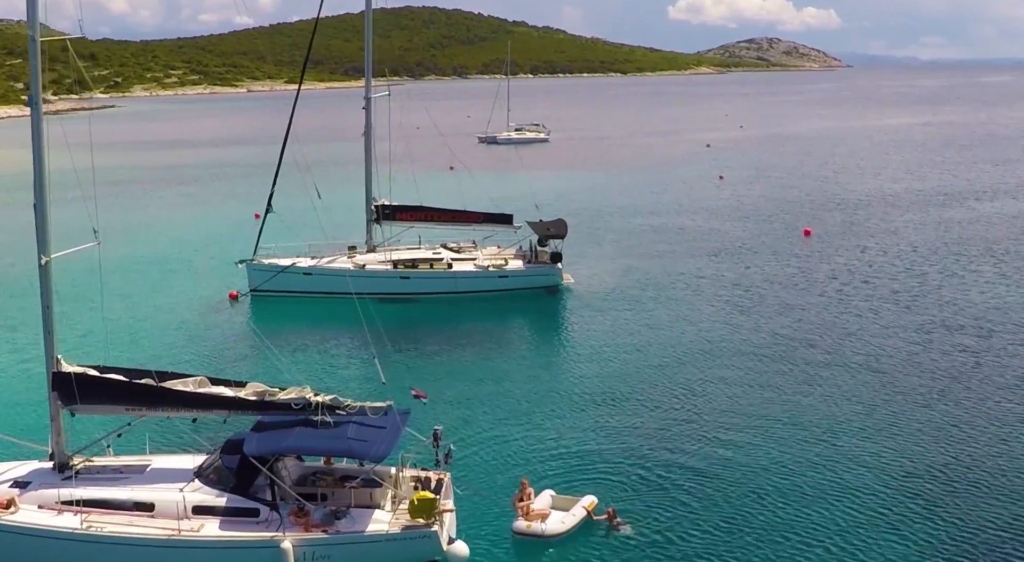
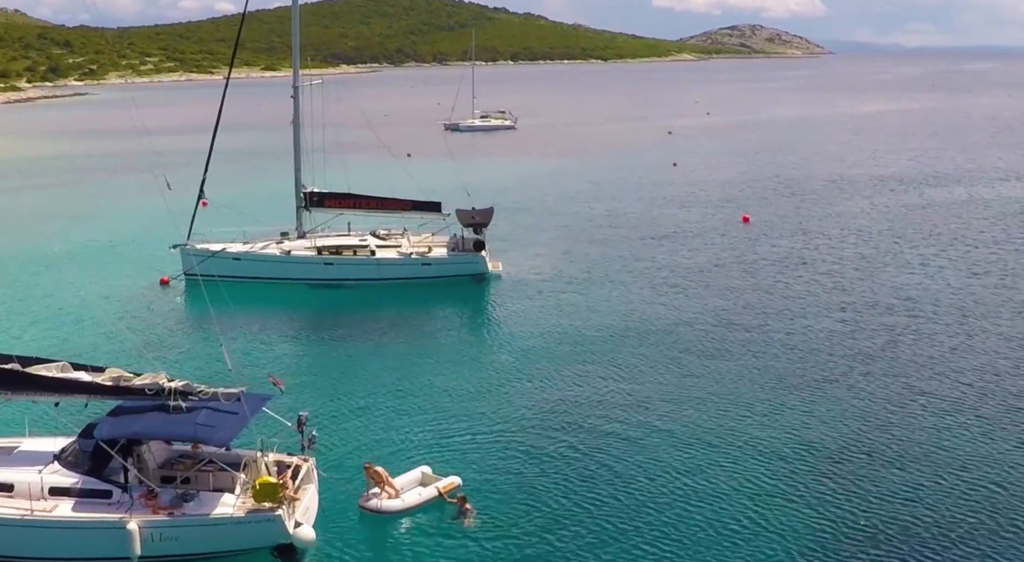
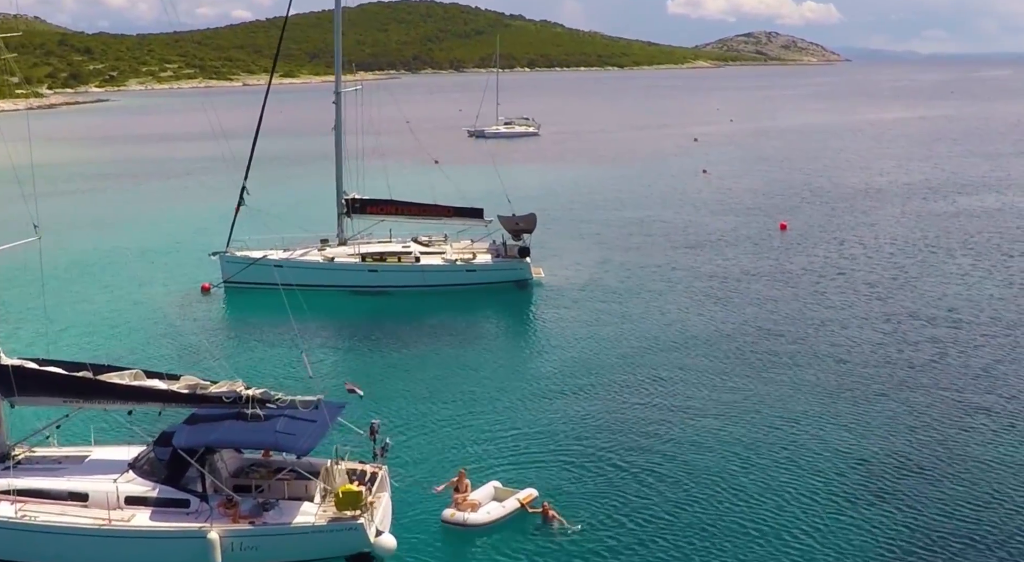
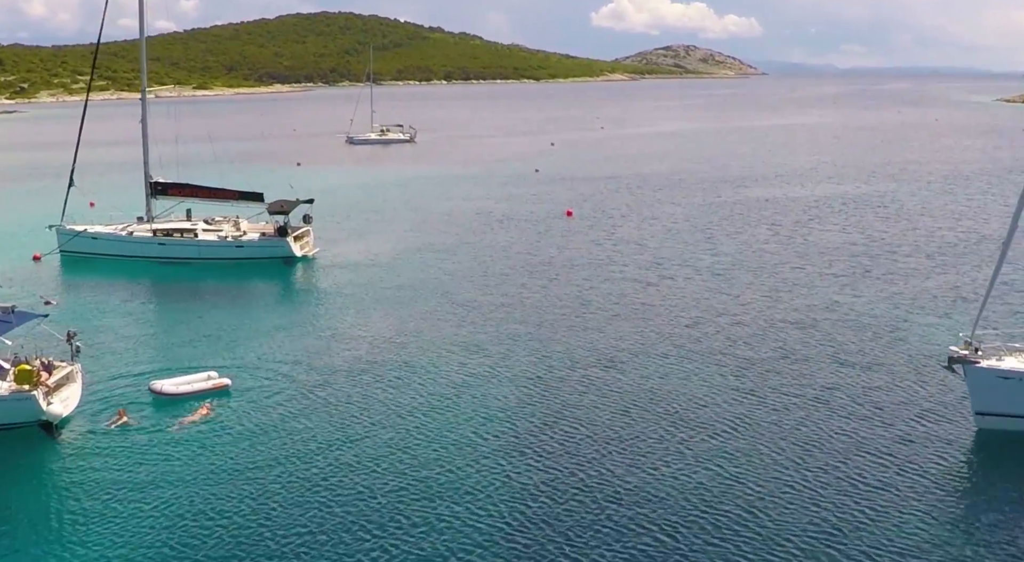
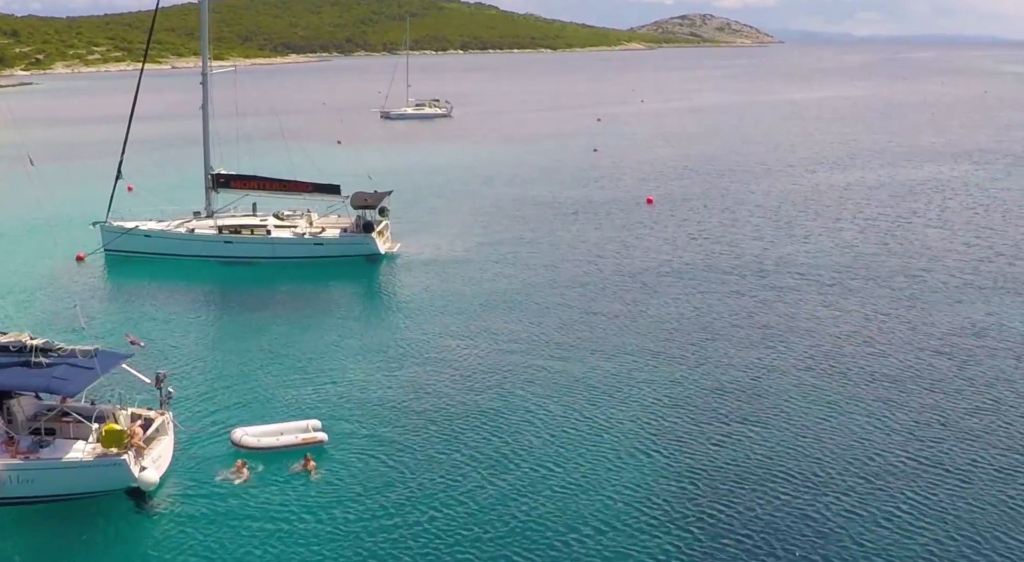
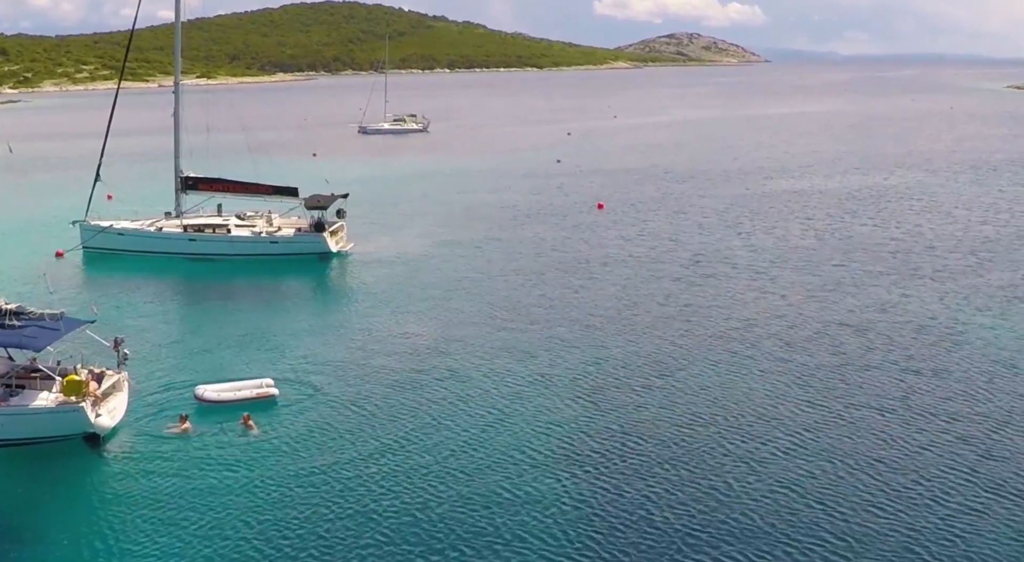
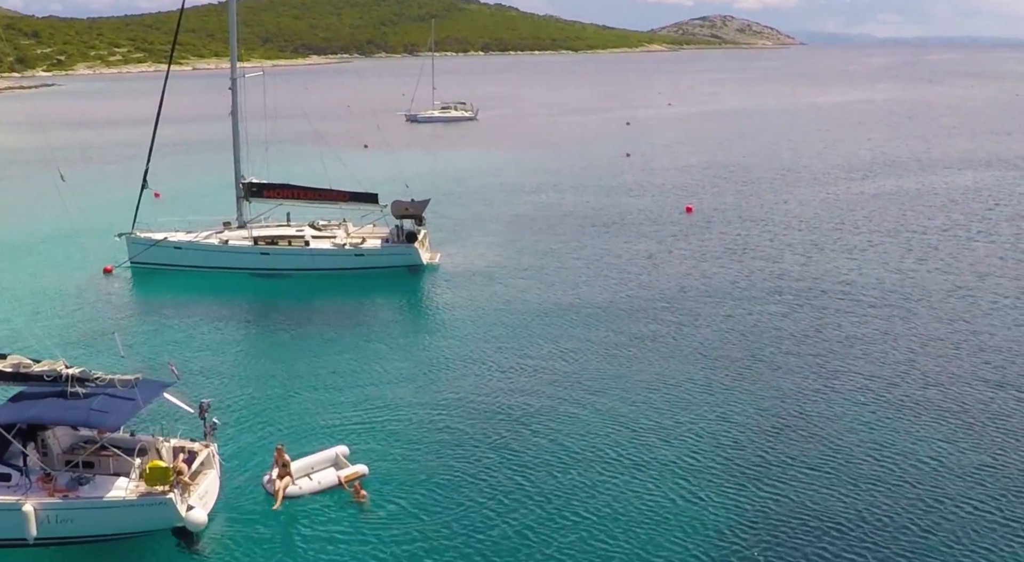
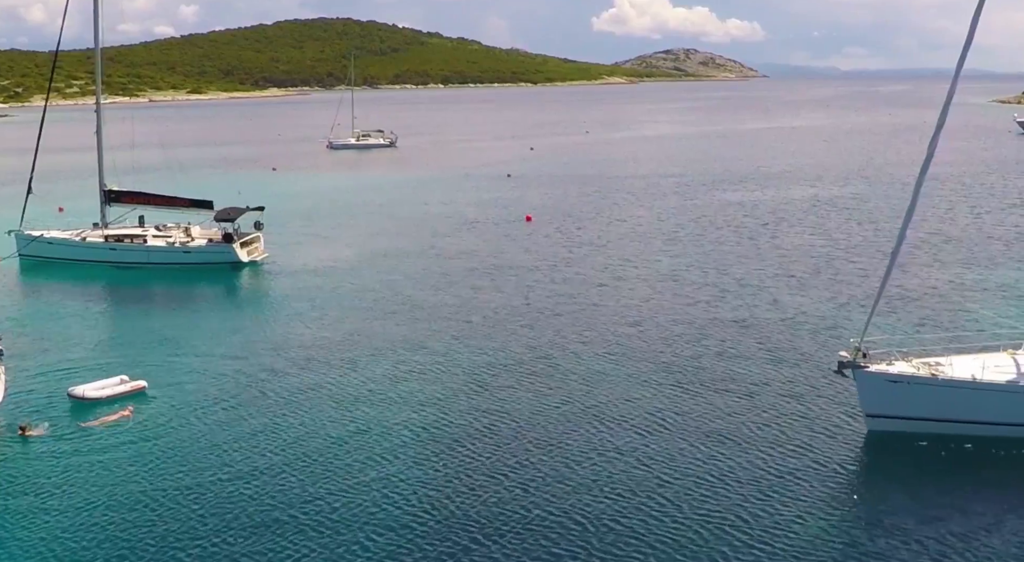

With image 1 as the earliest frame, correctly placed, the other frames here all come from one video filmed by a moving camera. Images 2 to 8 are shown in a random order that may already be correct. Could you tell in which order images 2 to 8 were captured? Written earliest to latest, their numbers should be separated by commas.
3, 2, 7, 5, 6, 4, 8
